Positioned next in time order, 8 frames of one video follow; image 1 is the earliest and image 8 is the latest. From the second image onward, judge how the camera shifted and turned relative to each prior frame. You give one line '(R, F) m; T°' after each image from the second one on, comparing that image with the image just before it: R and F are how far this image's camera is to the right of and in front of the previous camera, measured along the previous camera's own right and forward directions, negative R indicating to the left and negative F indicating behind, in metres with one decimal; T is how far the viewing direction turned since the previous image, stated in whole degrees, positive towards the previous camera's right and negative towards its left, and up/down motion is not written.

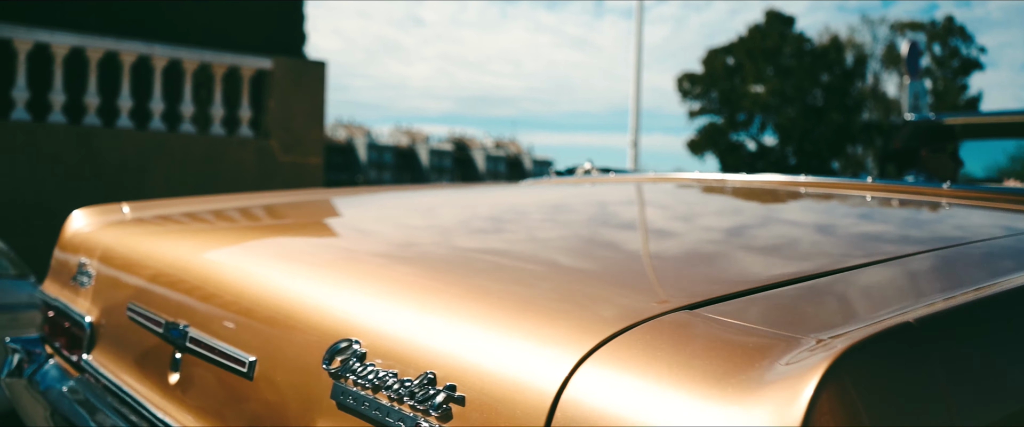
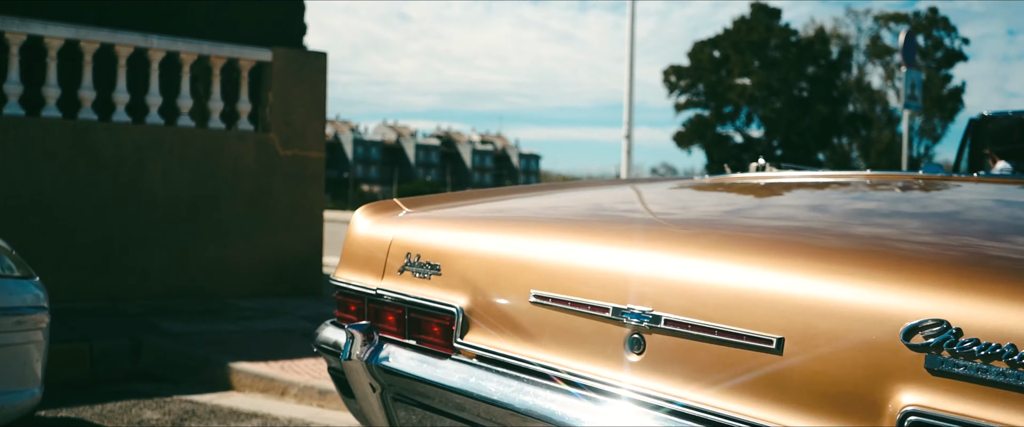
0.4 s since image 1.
(-0.2, +0.1) m; +1°
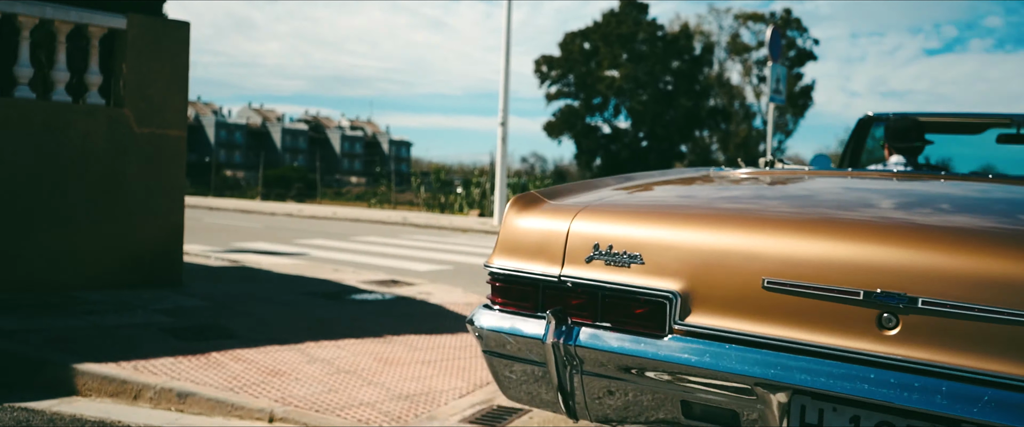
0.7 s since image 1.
(-0.1, +0.2) m; +9°
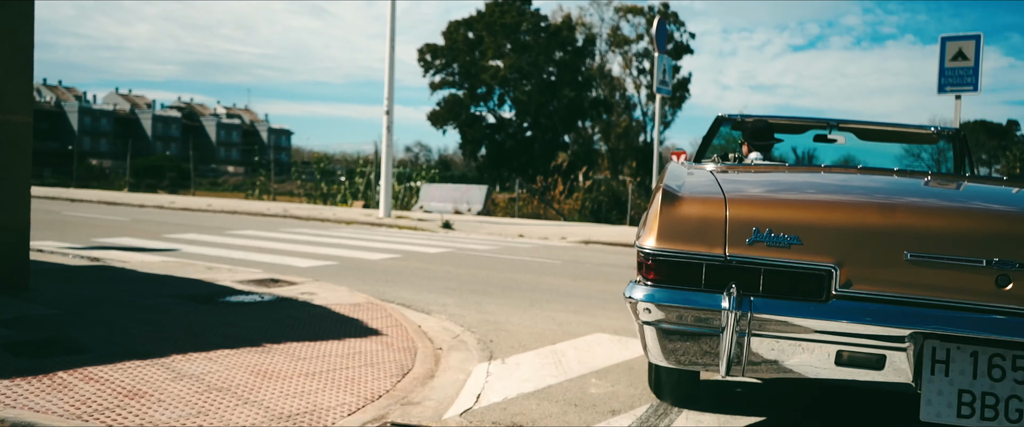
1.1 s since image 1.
(0.0, +0.3) m; +8°
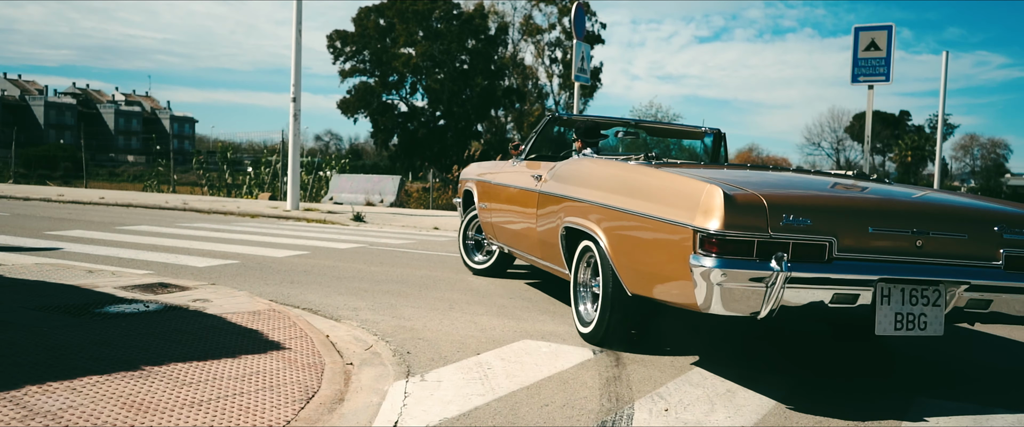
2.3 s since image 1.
(0.0, +0.5) m; +6°
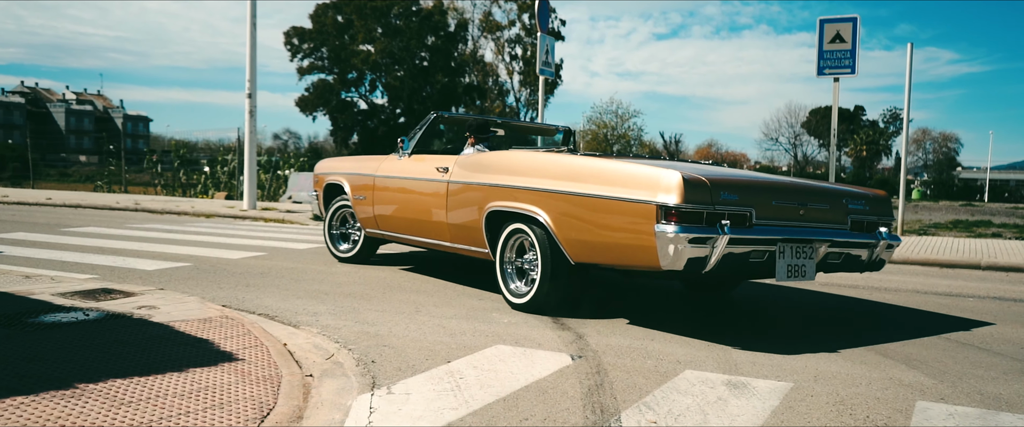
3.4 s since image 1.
(-0.1, +0.3) m; +3°
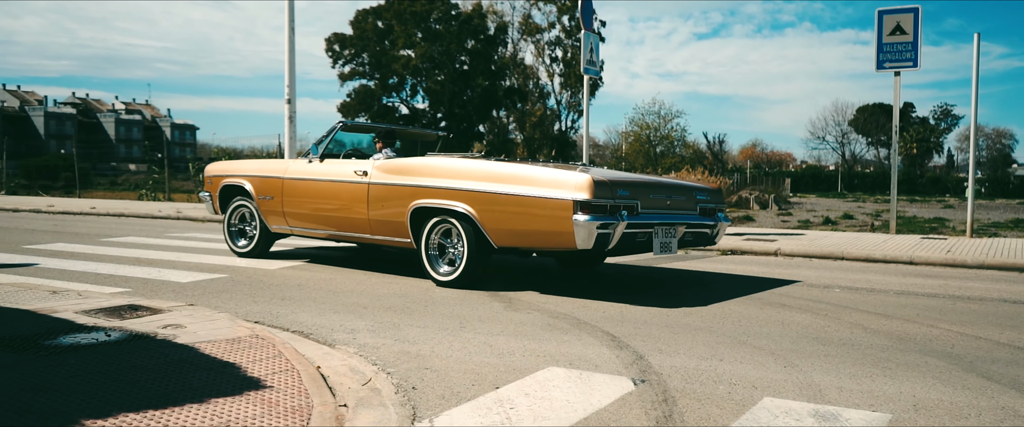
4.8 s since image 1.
(-0.1, +0.4) m; -3°
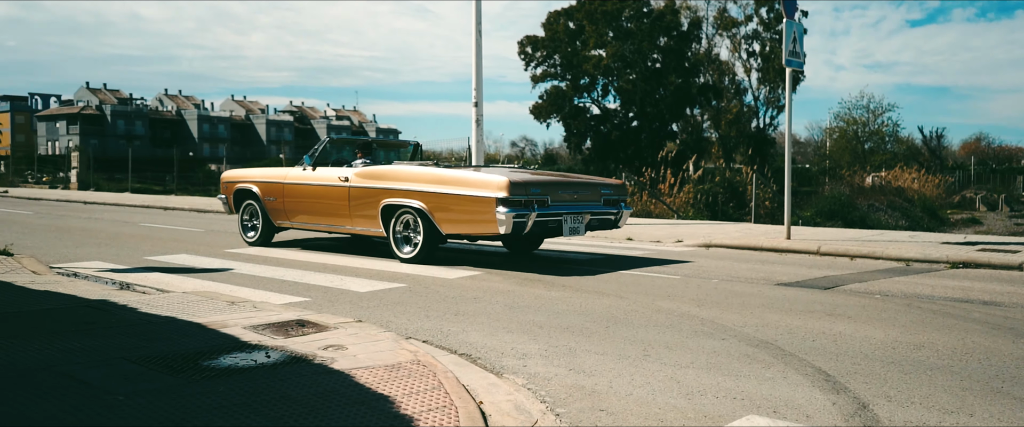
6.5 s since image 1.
(0.0, +0.6) m; -14°
